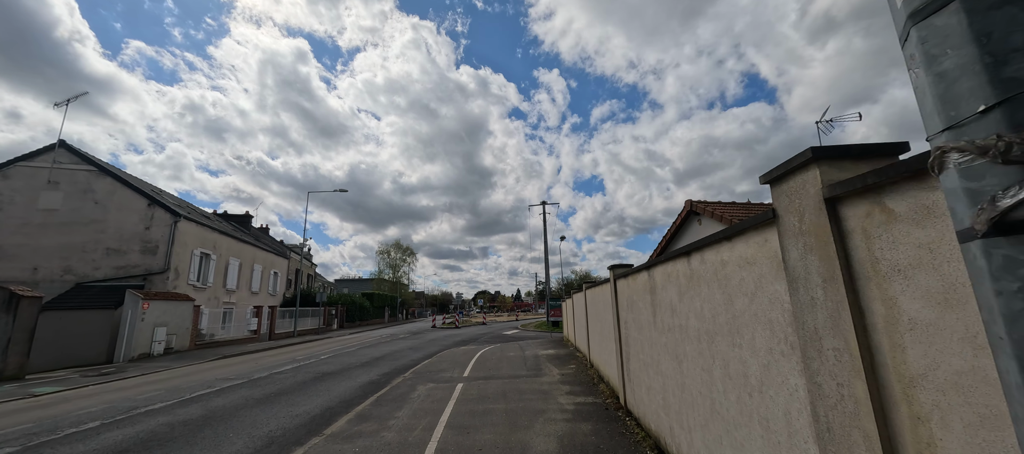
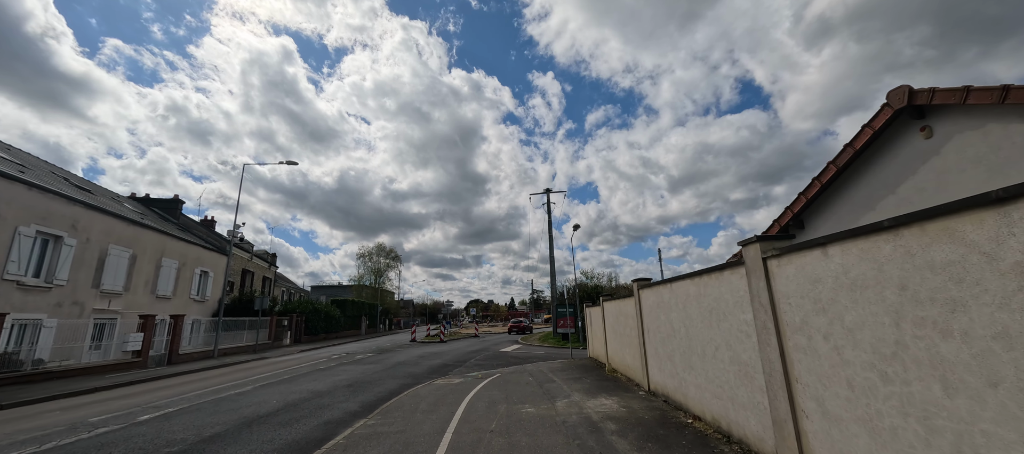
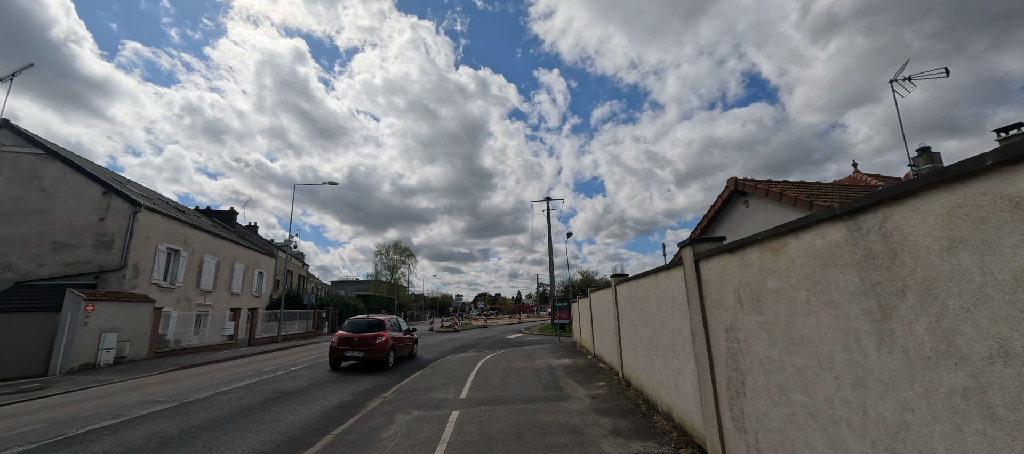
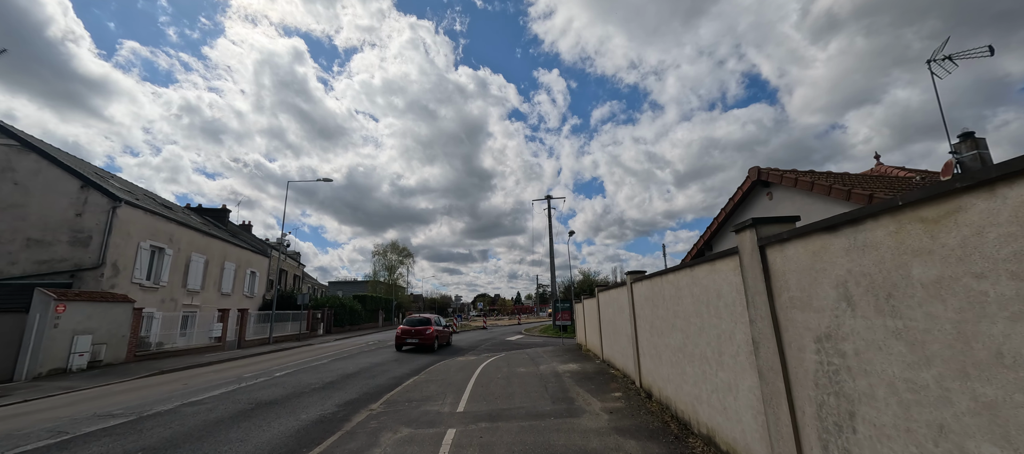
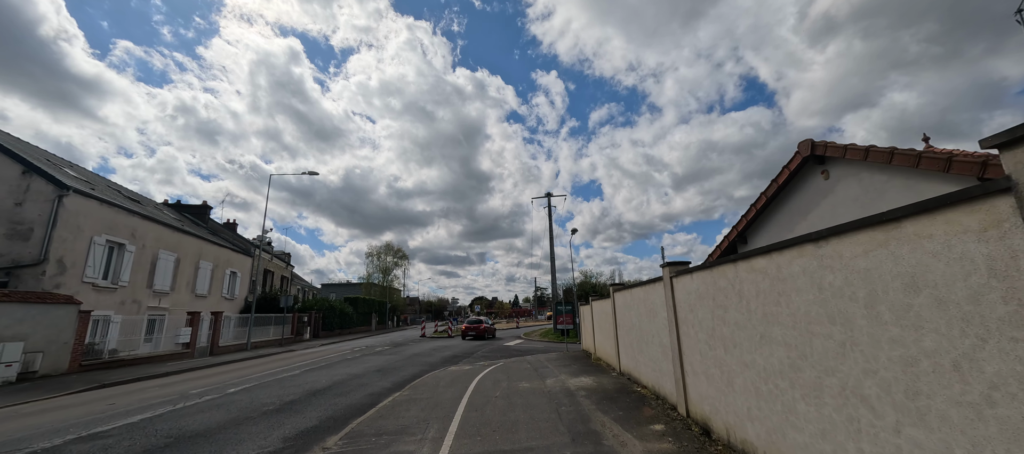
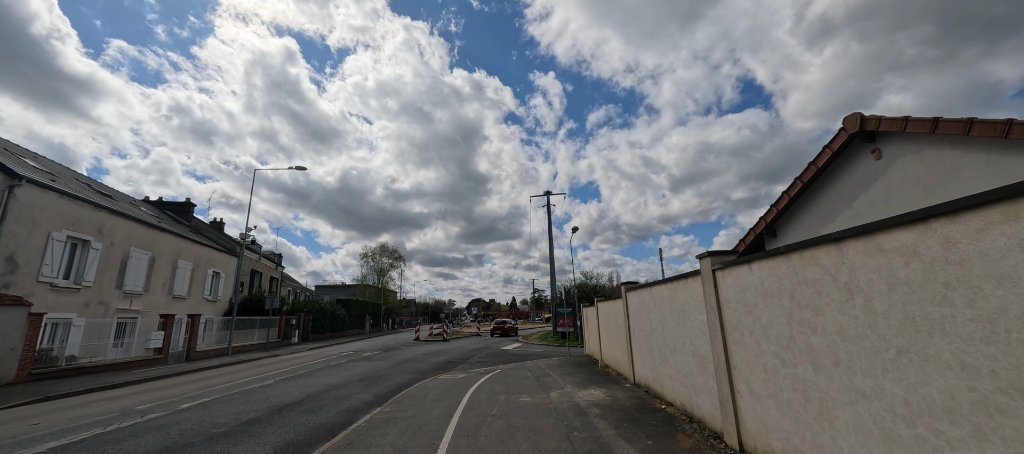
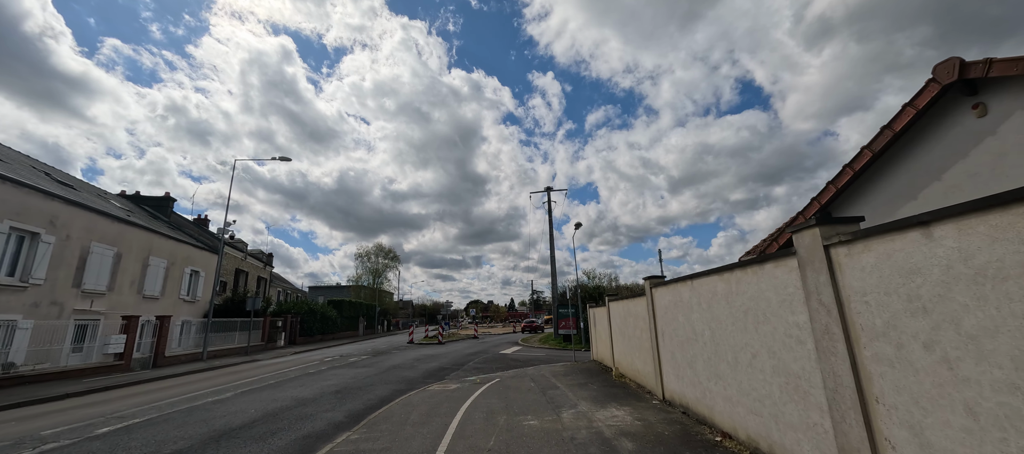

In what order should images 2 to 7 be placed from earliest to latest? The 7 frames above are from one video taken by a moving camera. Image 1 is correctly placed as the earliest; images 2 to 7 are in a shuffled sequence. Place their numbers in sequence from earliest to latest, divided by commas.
3, 4, 5, 6, 2, 7
